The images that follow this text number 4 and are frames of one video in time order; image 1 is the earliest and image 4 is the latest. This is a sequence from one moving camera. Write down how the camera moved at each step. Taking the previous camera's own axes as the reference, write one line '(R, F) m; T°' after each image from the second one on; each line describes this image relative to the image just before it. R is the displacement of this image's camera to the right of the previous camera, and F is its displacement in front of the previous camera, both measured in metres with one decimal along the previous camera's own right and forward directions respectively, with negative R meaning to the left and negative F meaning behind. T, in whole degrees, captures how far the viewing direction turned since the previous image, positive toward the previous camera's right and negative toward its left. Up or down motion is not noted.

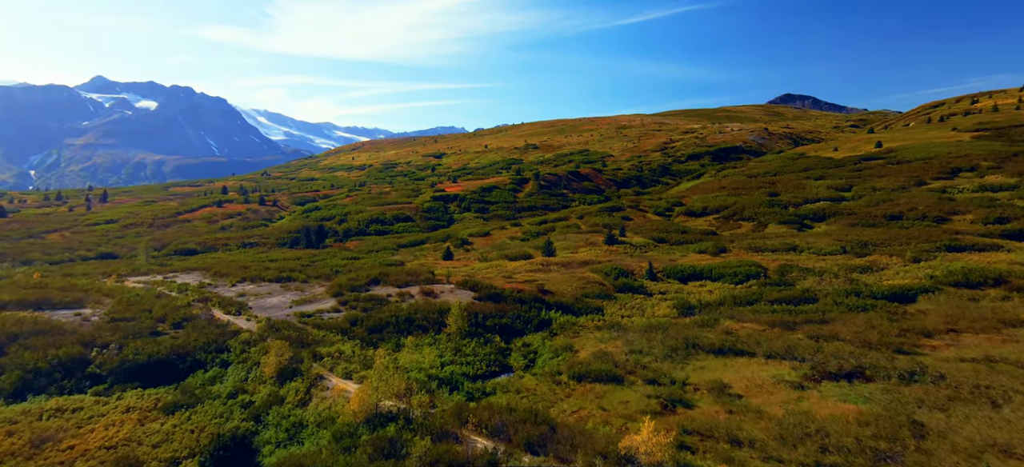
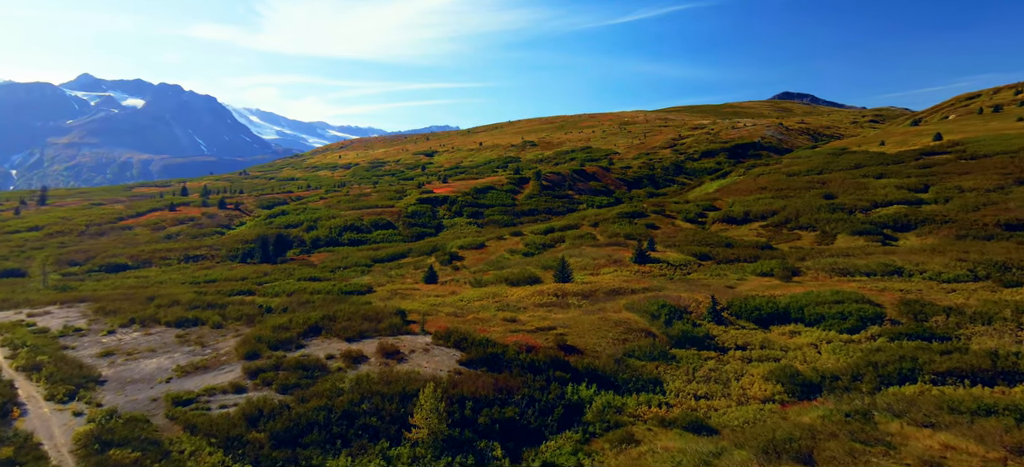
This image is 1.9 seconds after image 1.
(-0.5, +15.2) m; 0°
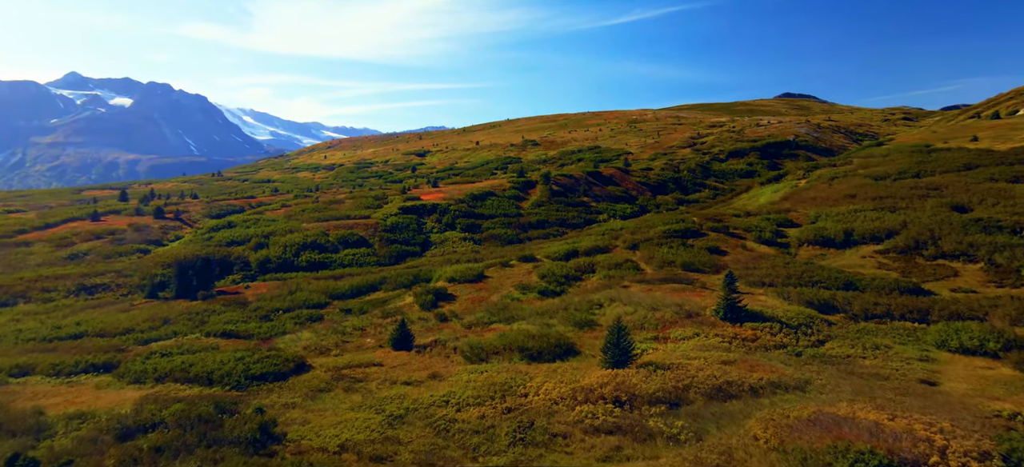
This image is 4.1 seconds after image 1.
(-1.2, +19.4) m; 0°
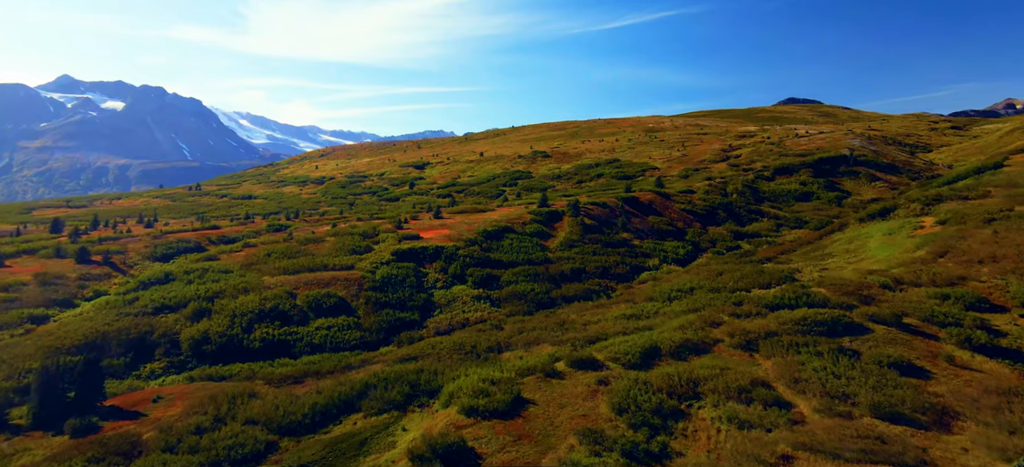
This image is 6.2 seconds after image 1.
(-3.2, +19.8) m; 0°
